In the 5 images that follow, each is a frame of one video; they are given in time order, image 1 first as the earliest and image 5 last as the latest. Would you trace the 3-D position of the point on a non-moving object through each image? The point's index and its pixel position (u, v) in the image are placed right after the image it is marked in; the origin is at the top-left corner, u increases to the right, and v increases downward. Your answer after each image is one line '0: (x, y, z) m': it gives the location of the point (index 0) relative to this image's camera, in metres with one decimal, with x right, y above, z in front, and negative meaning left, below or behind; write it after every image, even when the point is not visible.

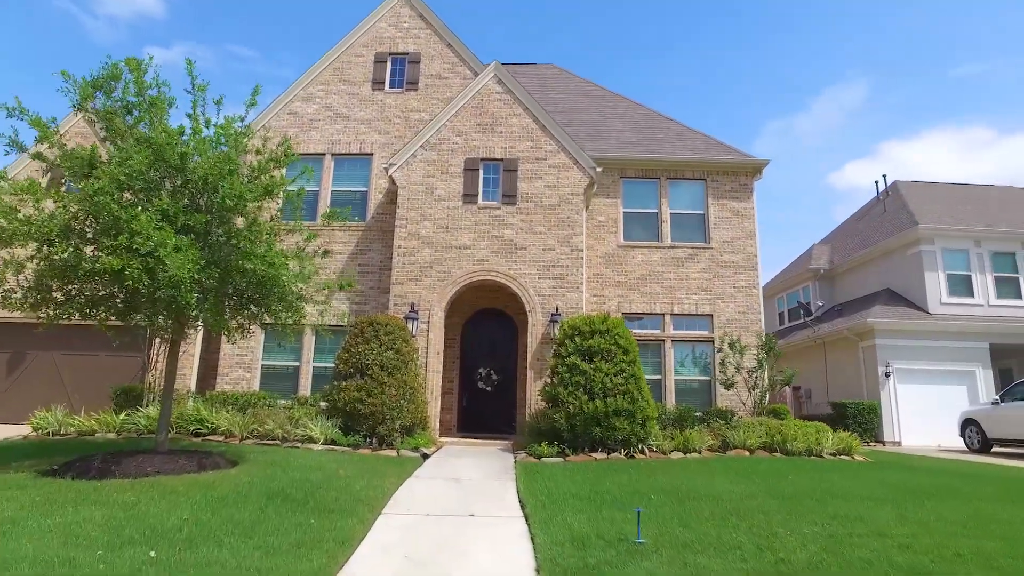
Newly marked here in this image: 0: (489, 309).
0: (-0.6, -0.5, +15.7) m
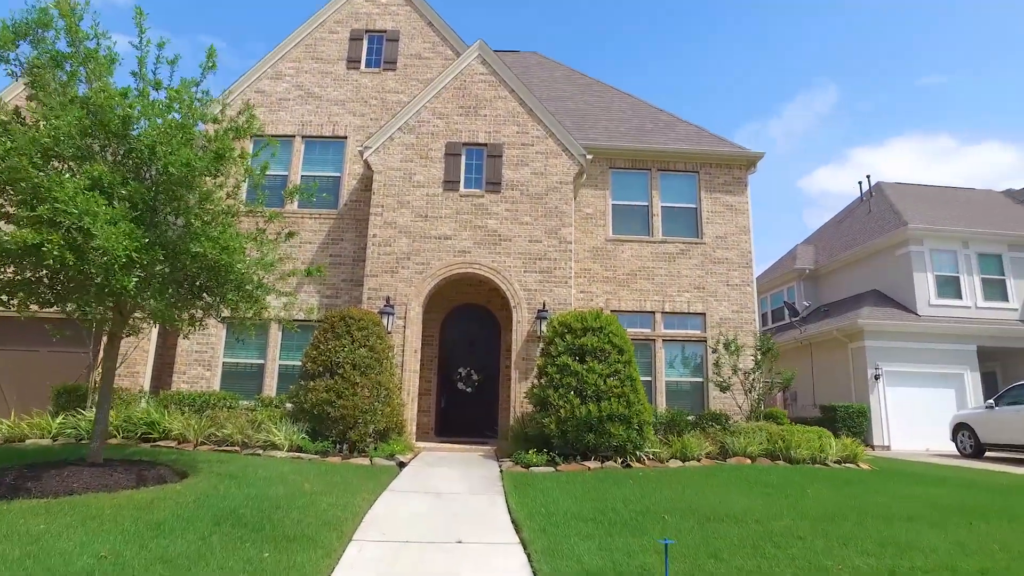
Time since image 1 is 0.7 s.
0: (-0.9, -0.4, +14.7) m
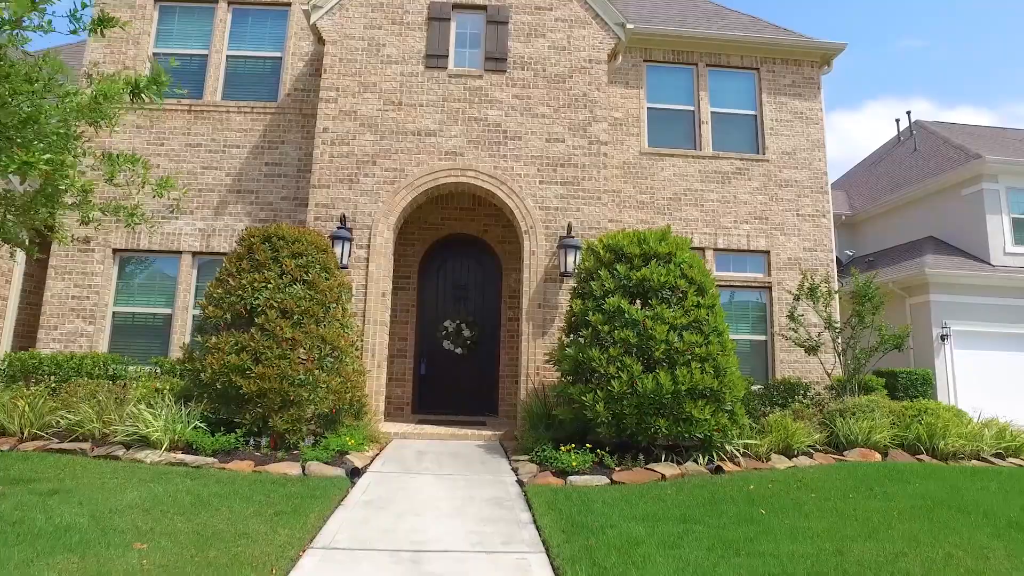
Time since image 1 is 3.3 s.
0: (-0.9, +0.8, +10.7) m
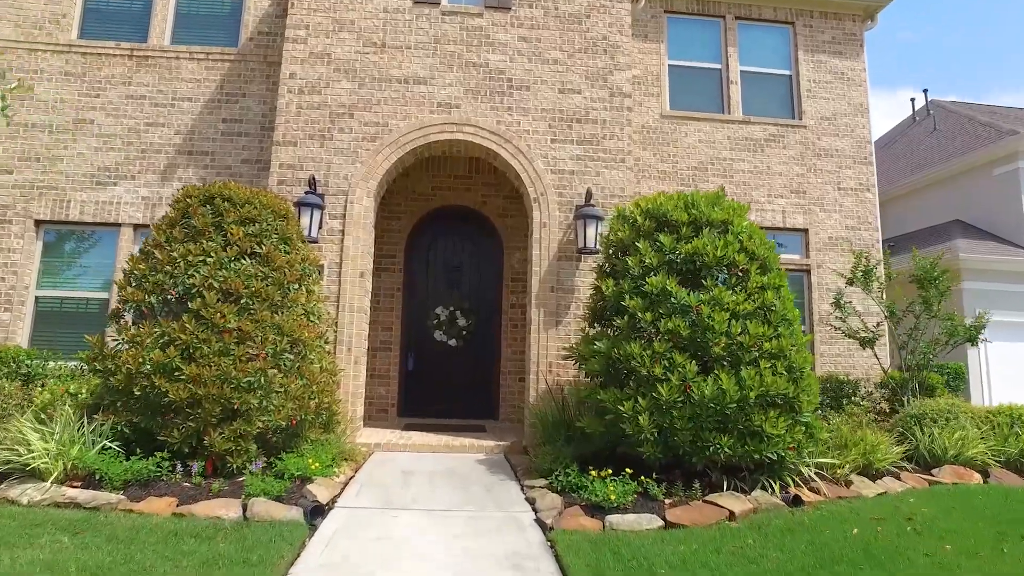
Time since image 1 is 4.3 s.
0: (-0.8, +1.1, +9.1) m
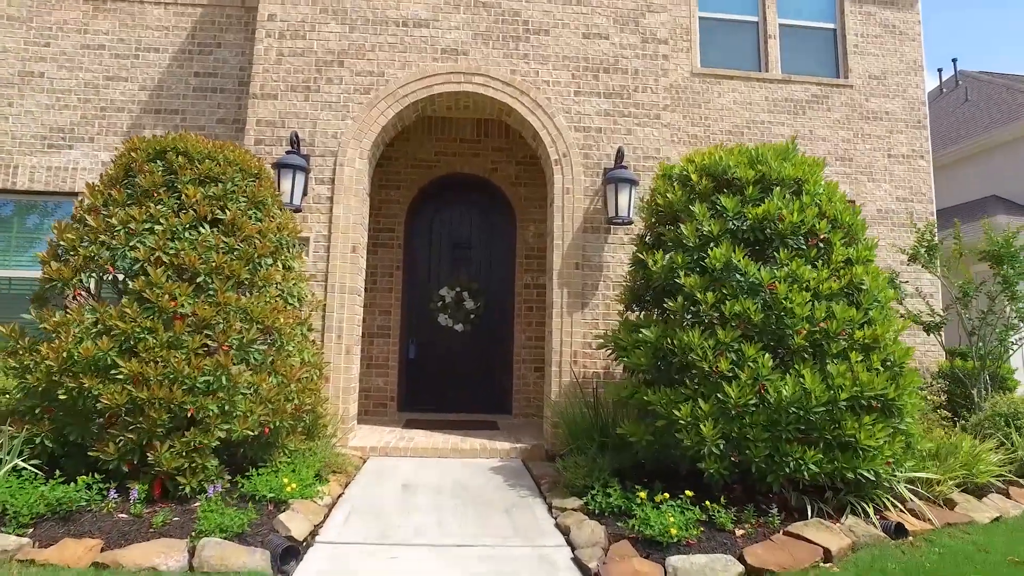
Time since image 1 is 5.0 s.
0: (-0.6, +1.3, +8.1) m
